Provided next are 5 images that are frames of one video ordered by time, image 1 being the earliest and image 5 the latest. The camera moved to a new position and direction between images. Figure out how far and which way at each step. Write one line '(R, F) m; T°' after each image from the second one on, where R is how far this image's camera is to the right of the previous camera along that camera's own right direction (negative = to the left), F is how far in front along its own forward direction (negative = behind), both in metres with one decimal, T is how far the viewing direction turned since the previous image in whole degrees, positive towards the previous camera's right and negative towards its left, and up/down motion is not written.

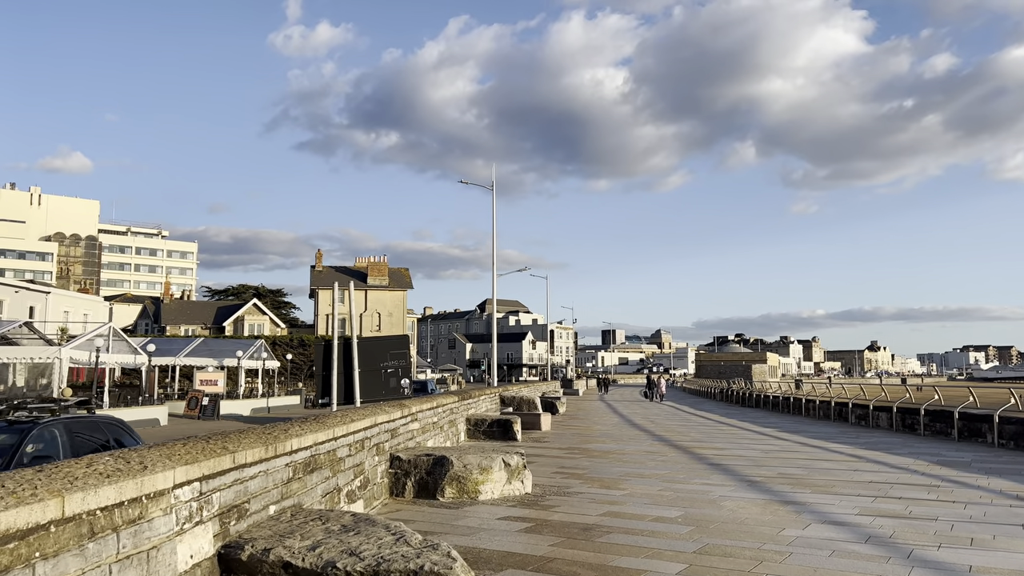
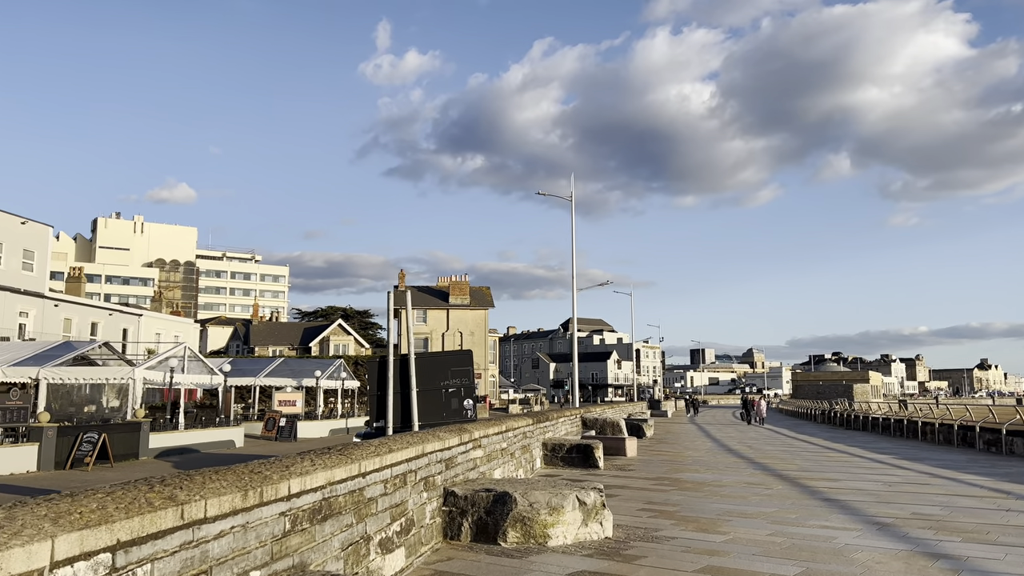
(+0.1, +1.4) m; -6°
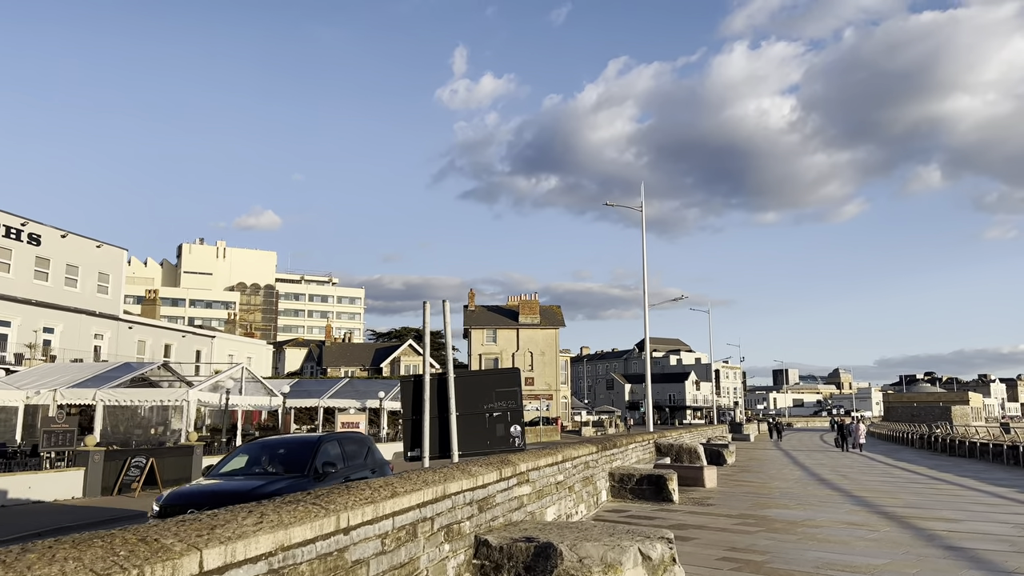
(+0.3, +1.4) m; -5°
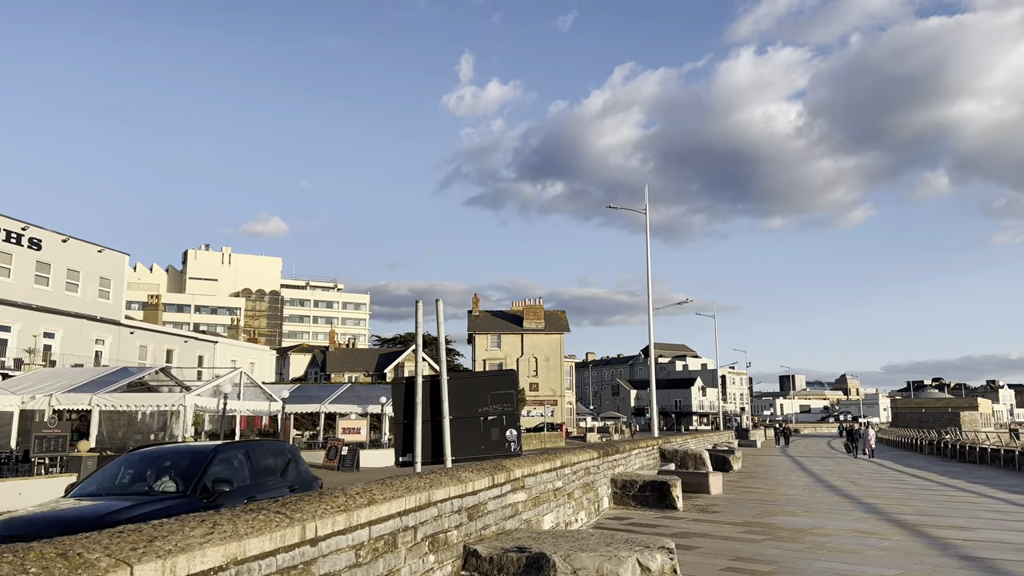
(+0.1, +0.3) m; 0°
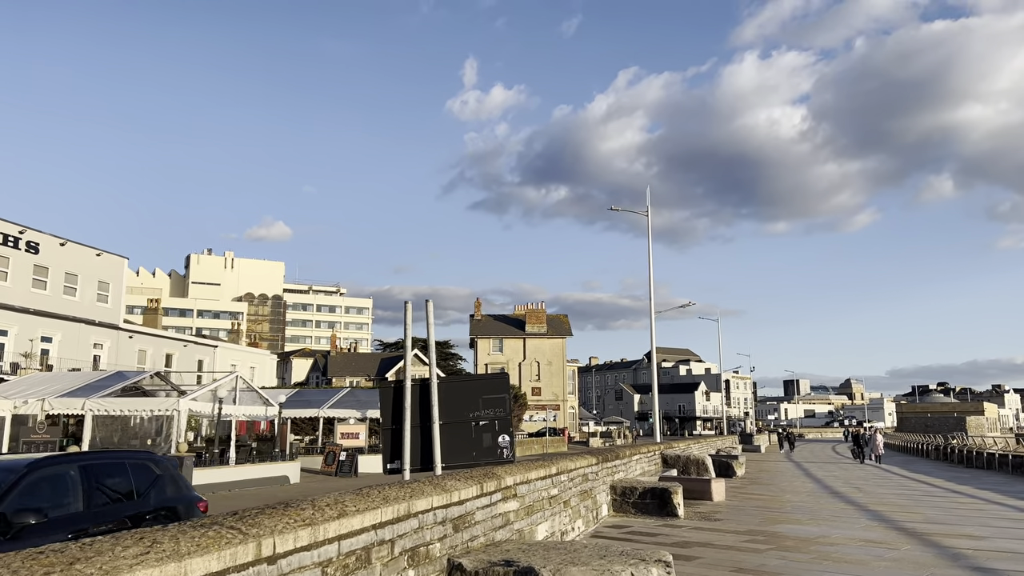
(+0.1, +0.3) m; 0°
